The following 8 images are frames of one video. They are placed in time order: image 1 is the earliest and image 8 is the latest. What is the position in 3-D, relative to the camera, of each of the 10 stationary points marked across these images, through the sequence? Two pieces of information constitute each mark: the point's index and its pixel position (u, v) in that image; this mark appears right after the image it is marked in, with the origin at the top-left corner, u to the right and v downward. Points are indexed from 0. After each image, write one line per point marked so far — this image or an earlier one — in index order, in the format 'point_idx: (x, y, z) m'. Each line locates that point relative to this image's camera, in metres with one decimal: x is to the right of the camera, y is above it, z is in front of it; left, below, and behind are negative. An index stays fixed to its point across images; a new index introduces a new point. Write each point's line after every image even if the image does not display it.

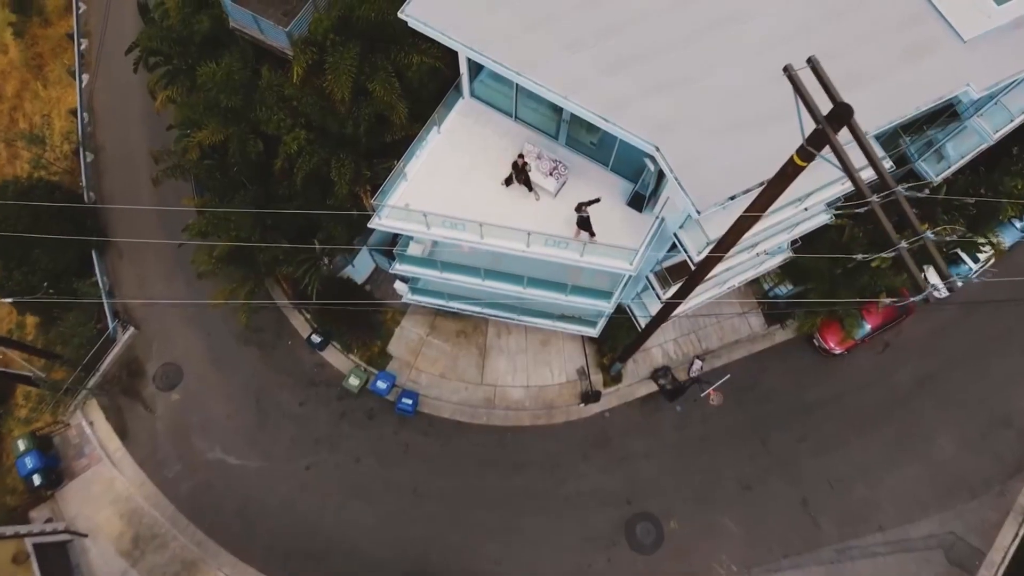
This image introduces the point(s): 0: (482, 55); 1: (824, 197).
0: (-0.6, +4.6, +13.1) m
1: (+7.4, +2.1, +15.8) m
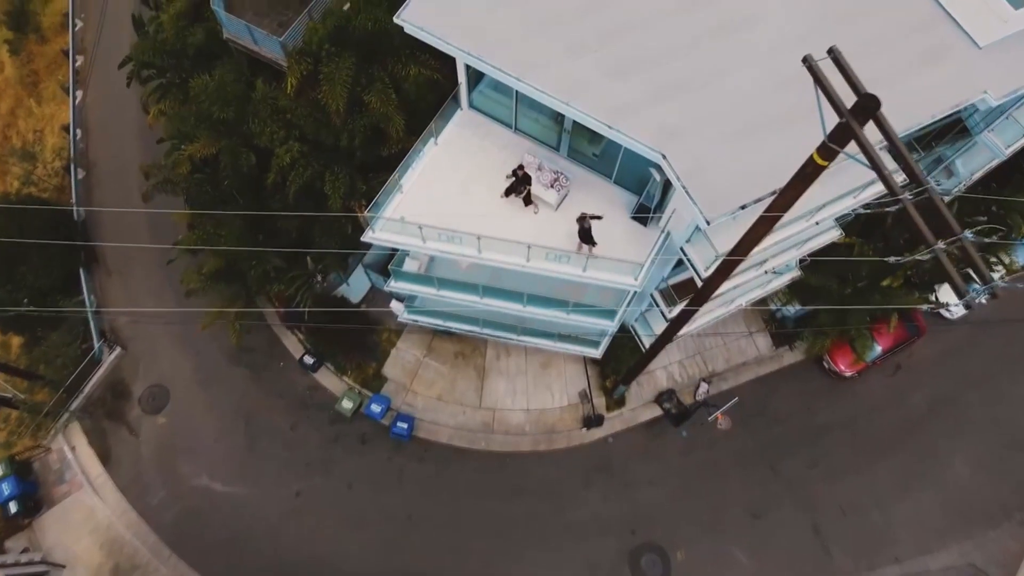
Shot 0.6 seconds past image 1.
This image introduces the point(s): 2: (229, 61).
0: (-0.6, +4.3, +12.6) m
1: (+7.4, +1.8, +15.2) m
2: (-7.5, +6.1, +17.6) m
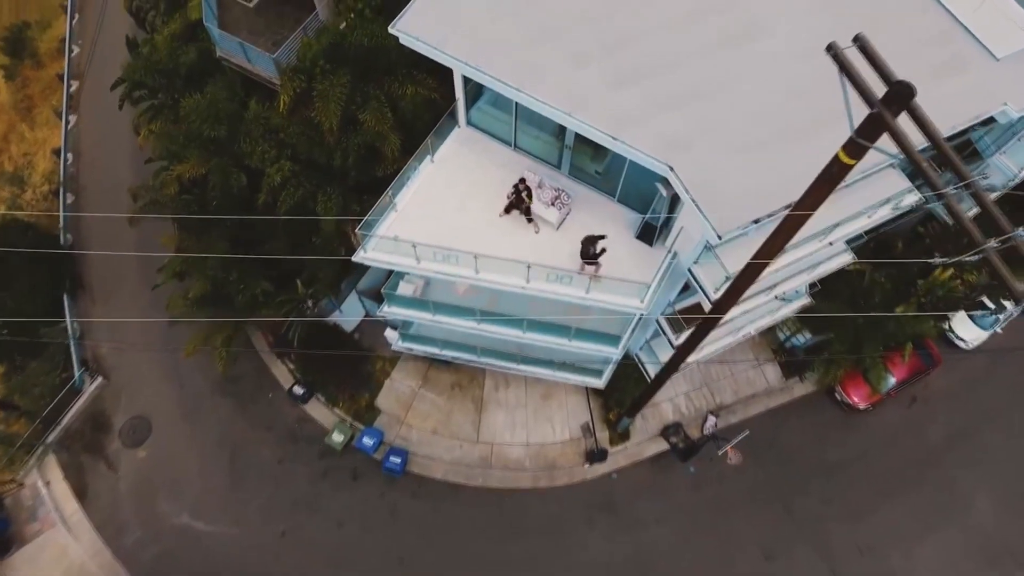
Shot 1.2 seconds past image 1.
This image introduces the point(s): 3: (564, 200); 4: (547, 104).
0: (-0.6, +3.9, +12.1) m
1: (+7.3, +1.2, +14.6) m
2: (-7.6, +5.5, +17.2) m
3: (+1.1, +1.8, +13.9) m
4: (+0.6, +3.3, +11.8) m
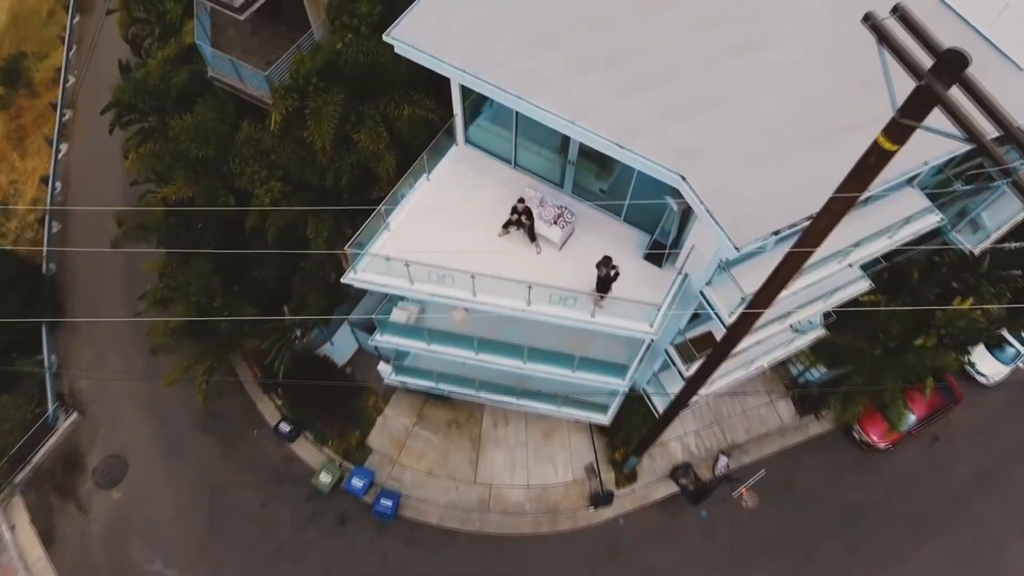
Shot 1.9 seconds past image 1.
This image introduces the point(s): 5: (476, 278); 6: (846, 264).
0: (-0.6, +3.6, +11.4) m
1: (+7.3, +0.7, +13.8) m
2: (-7.5, +4.8, +16.7) m
3: (+1.1, +1.4, +13.1) m
4: (+0.6, +3.0, +11.2) m
5: (-0.7, +0.2, +12.6) m
6: (+6.9, +0.5, +13.7) m
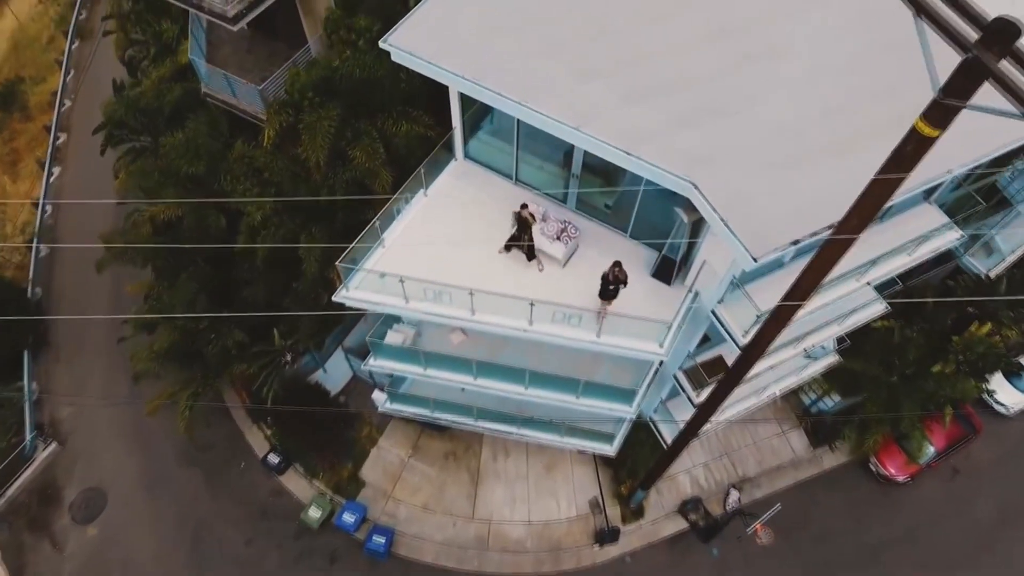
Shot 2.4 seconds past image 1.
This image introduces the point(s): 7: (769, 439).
0: (-0.6, +3.3, +11.0) m
1: (+7.4, +0.3, +13.1) m
2: (-7.5, +4.3, +16.2) m
3: (+1.1, +1.0, +12.5) m
4: (+0.6, +2.7, +10.7) m
5: (-0.7, -0.1, +11.9) m
6: (+6.9, +0.1, +13.1) m
7: (+7.6, -4.5, +19.6) m
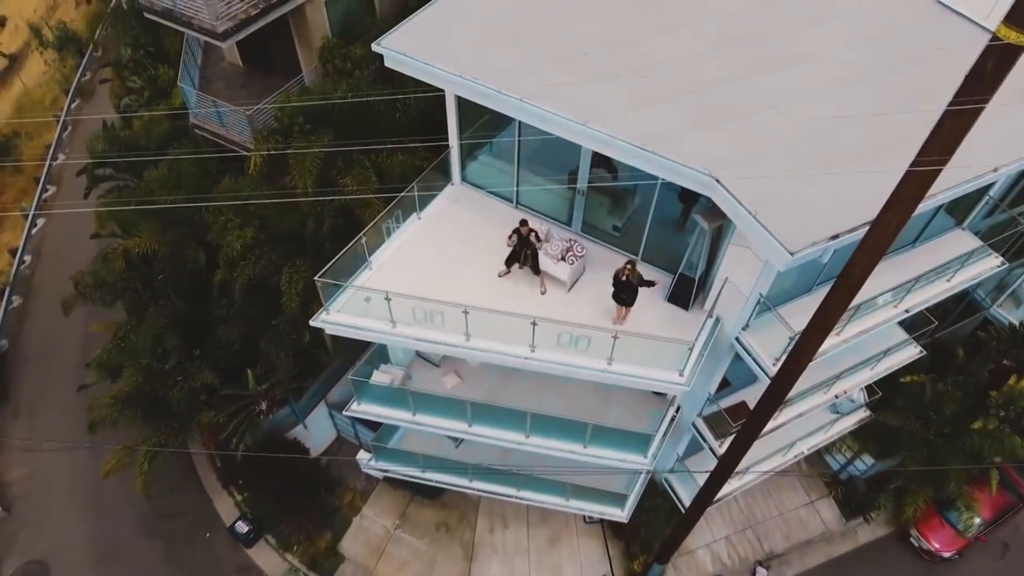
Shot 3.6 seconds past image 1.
0: (-0.6, +3.1, +10.2) m
1: (+7.4, -0.2, +11.9) m
2: (-7.5, +3.3, +15.5) m
3: (+1.1, +0.6, +11.4) m
4: (+0.7, +2.5, +9.8) m
5: (-0.7, -0.4, +10.6) m
6: (+6.9, -0.4, +11.8) m
7: (+7.5, -5.9, +17.7) m
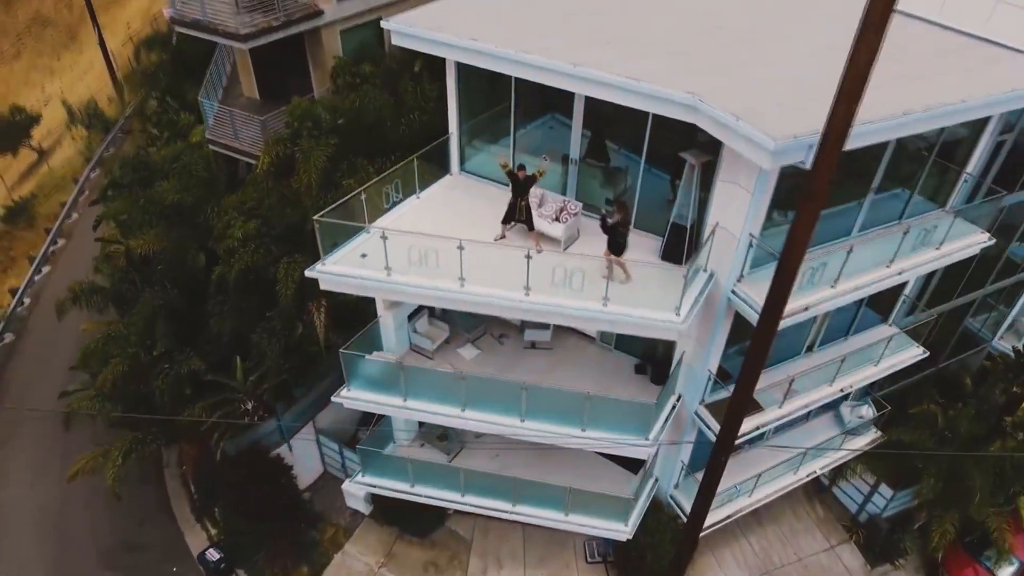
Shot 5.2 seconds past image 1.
0: (-0.6, +4.0, +11.0) m
1: (+7.3, +0.3, +12.0) m
2: (-7.6, +3.0, +16.3) m
3: (+1.0, +1.3, +11.6) m
4: (+0.6, +3.6, +10.5) m
5: (-0.7, +0.5, +10.7) m
6: (+6.8, +0.2, +11.8) m
7: (+7.4, -6.5, +16.3) m
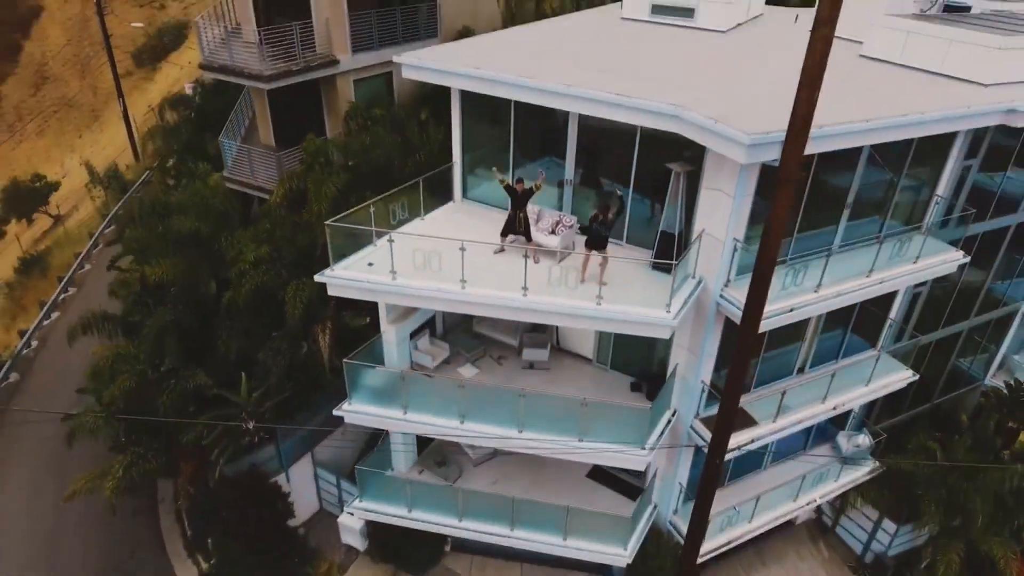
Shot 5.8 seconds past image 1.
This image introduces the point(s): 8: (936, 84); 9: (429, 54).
0: (-0.6, +3.9, +12.1) m
1: (+7.3, +0.1, +12.5) m
2: (-7.6, +2.2, +17.2) m
3: (+1.0, +1.1, +12.3) m
4: (+0.6, +3.5, +11.5) m
5: (-0.8, +0.4, +11.2) m
6: (+6.8, -0.1, +12.4) m
7: (+7.4, -7.2, +15.9) m
8: (+8.2, +3.9, +12.9) m
9: (-1.5, +4.5, +13.1) m
